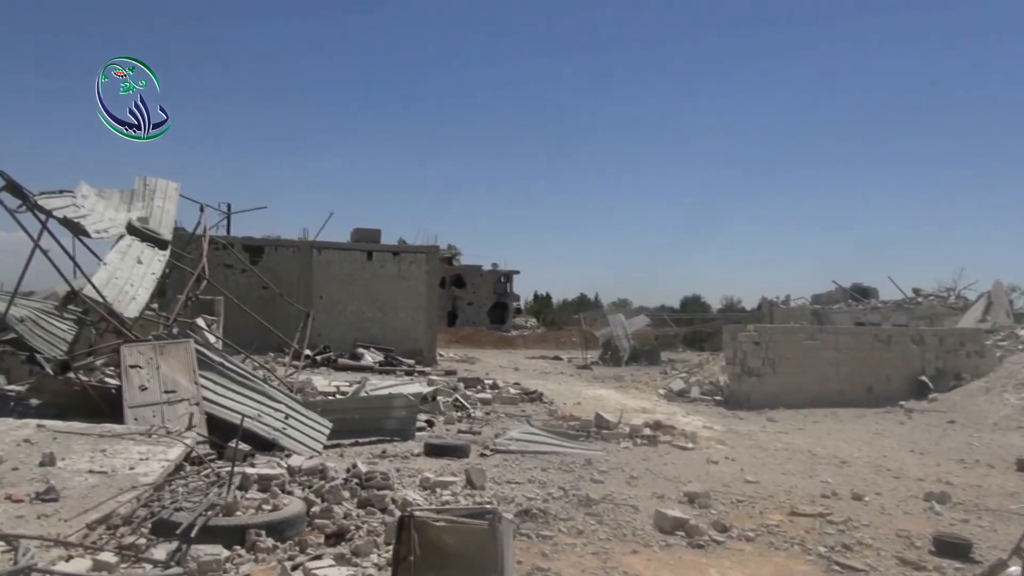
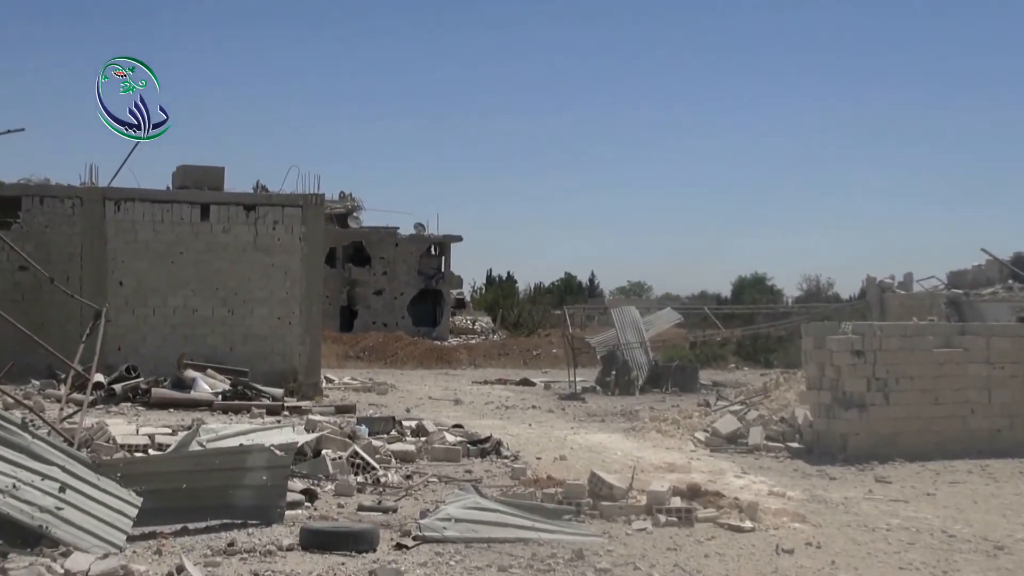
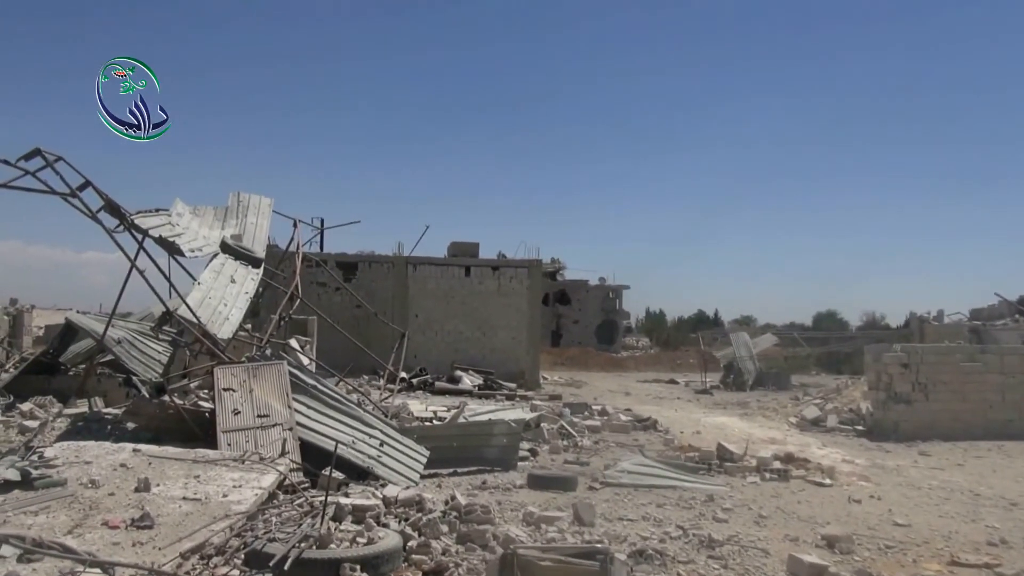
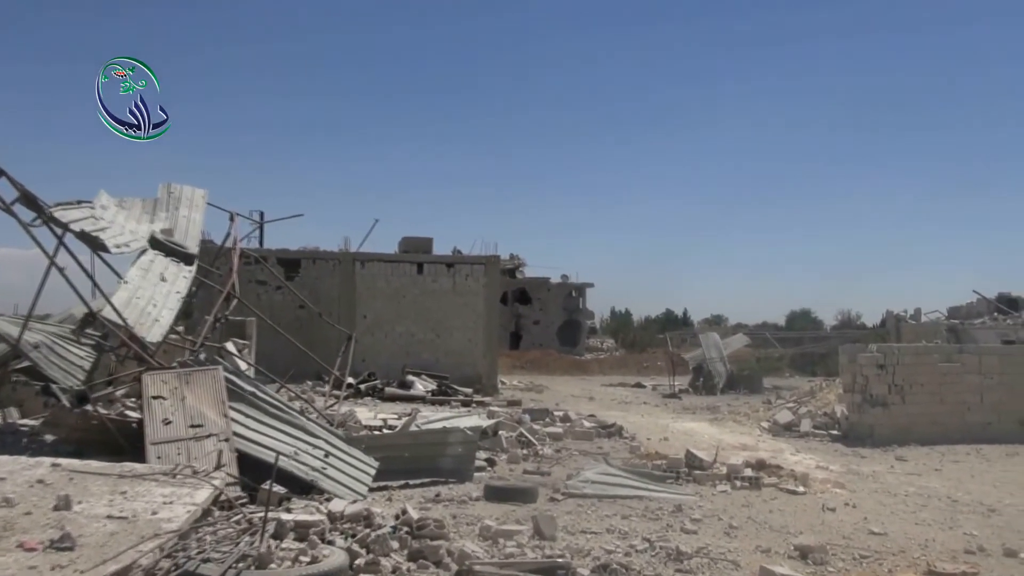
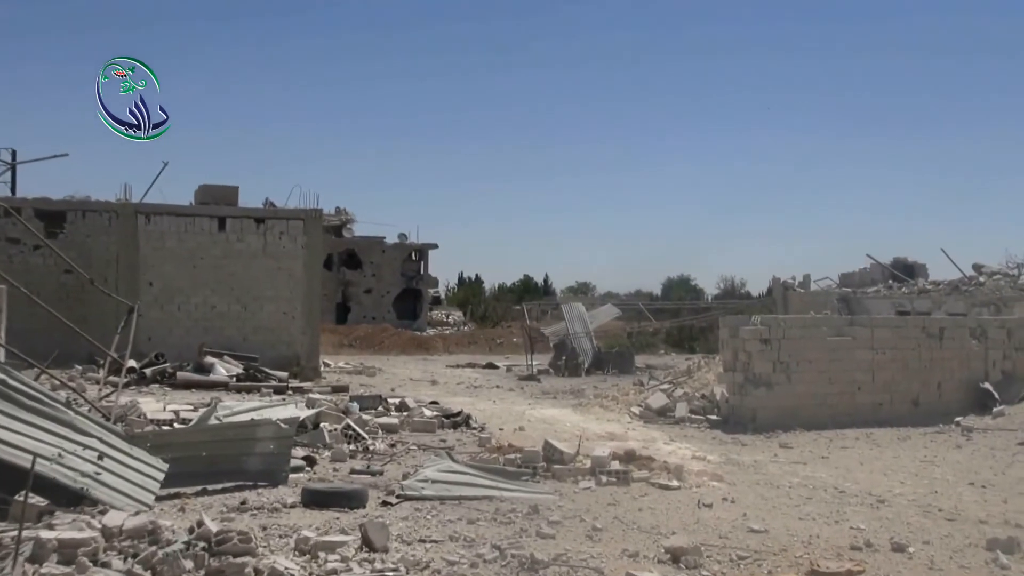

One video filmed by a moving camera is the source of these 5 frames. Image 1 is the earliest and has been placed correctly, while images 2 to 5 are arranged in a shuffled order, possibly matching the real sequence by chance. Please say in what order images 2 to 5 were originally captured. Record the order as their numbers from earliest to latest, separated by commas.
3, 4, 5, 2
